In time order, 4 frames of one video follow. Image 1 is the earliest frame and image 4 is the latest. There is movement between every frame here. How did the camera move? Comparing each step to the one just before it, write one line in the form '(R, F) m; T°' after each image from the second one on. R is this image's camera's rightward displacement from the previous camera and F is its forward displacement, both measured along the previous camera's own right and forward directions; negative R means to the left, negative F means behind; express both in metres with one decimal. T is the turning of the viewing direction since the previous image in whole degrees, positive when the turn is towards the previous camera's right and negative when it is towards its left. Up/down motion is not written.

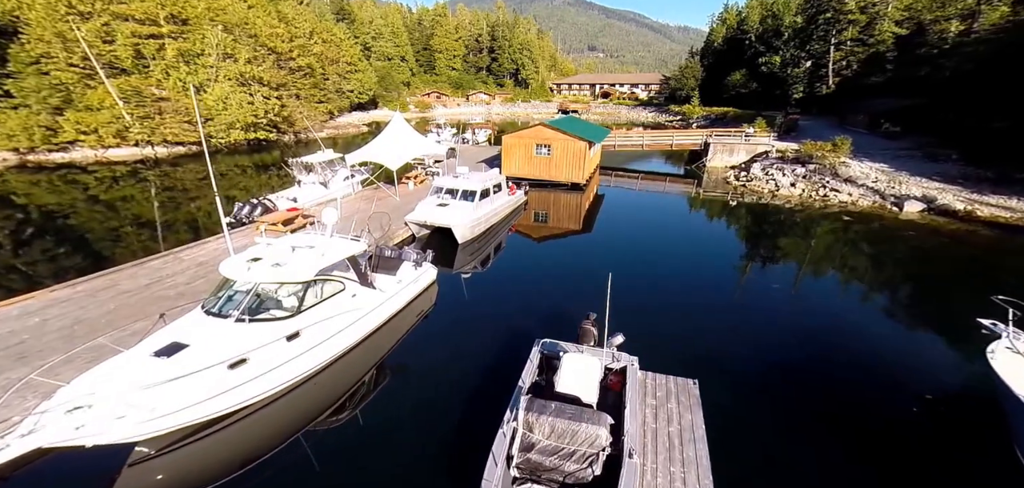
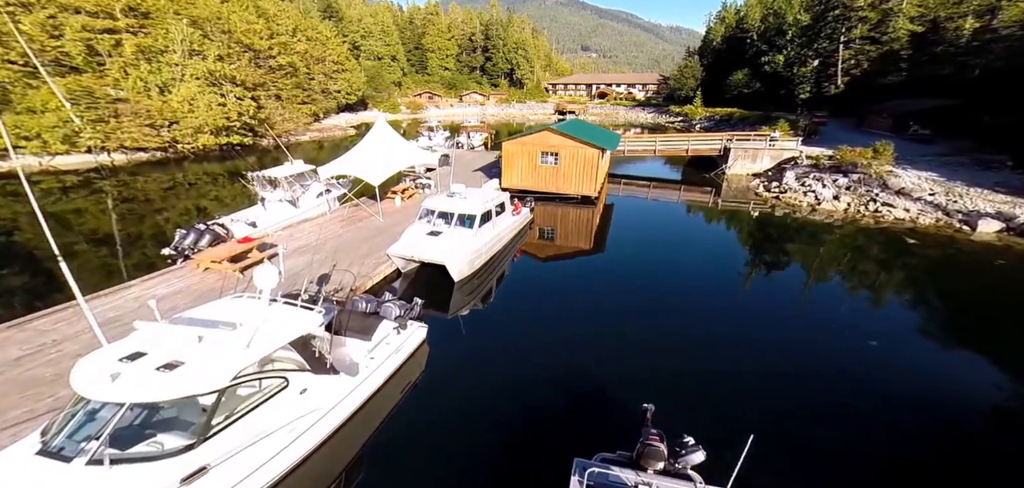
(-0.5, +3.0) m; +1°
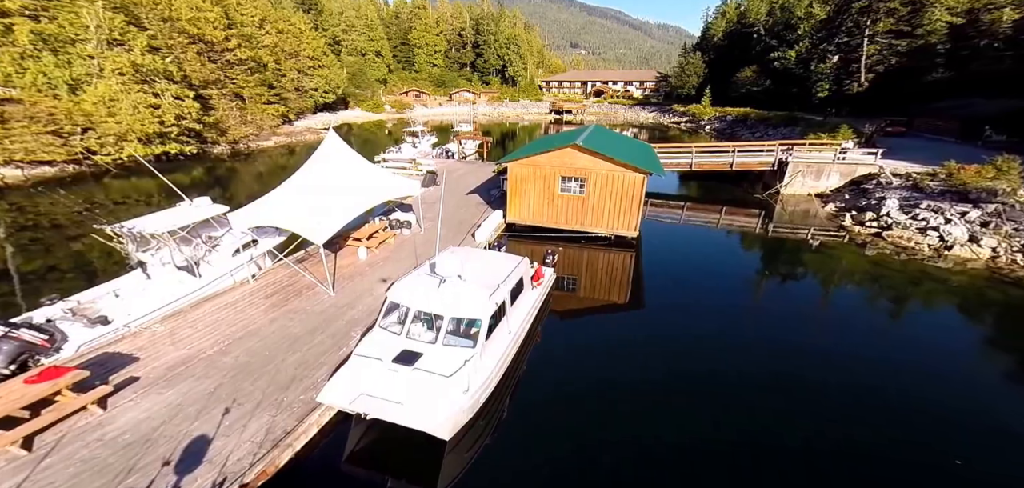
(-0.8, +5.6) m; +1°
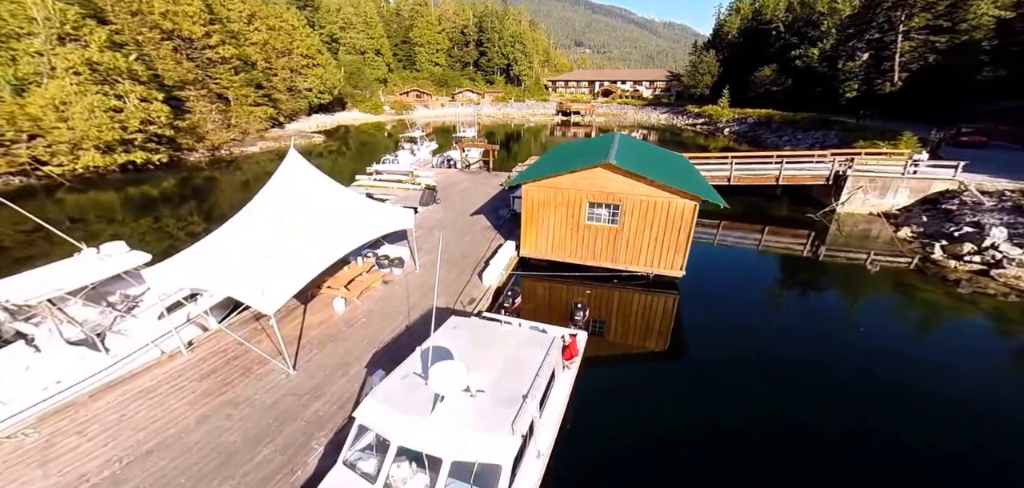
(-0.4, +3.0) m; 0°
